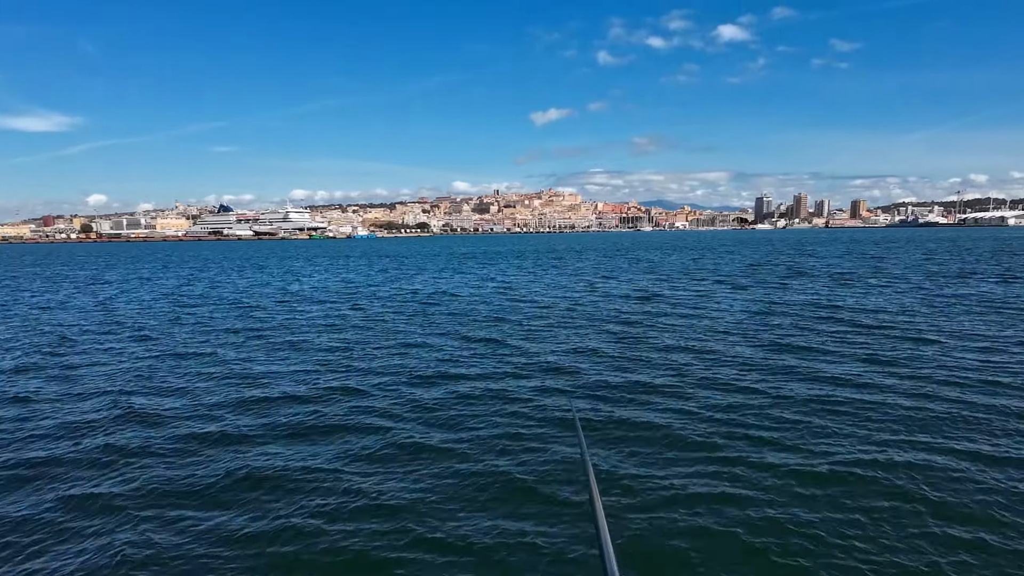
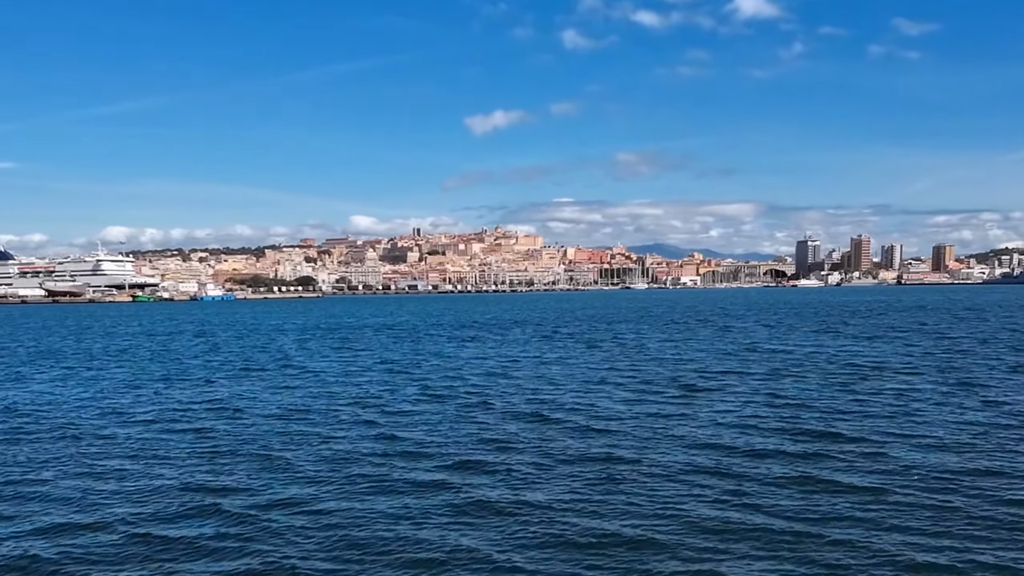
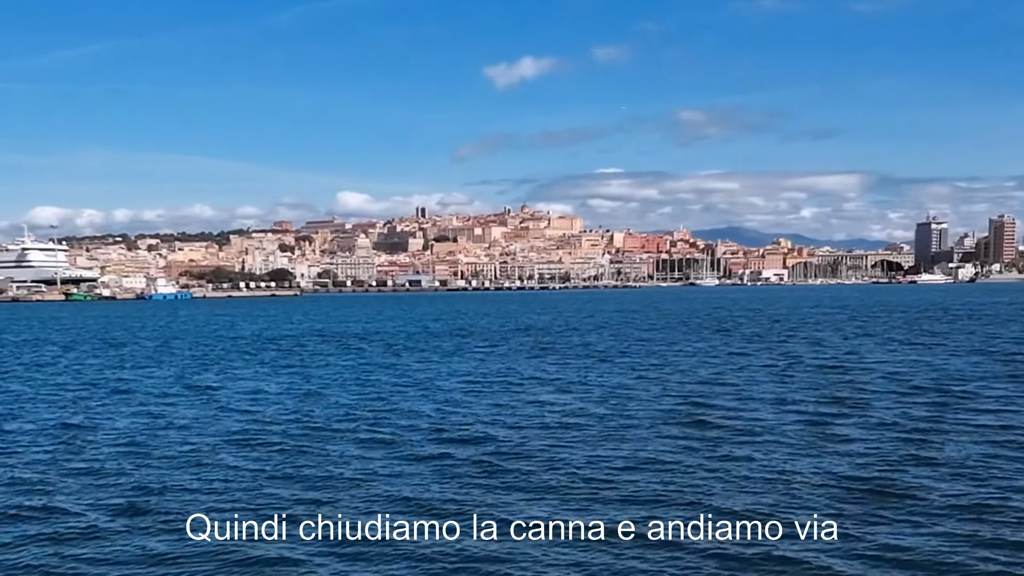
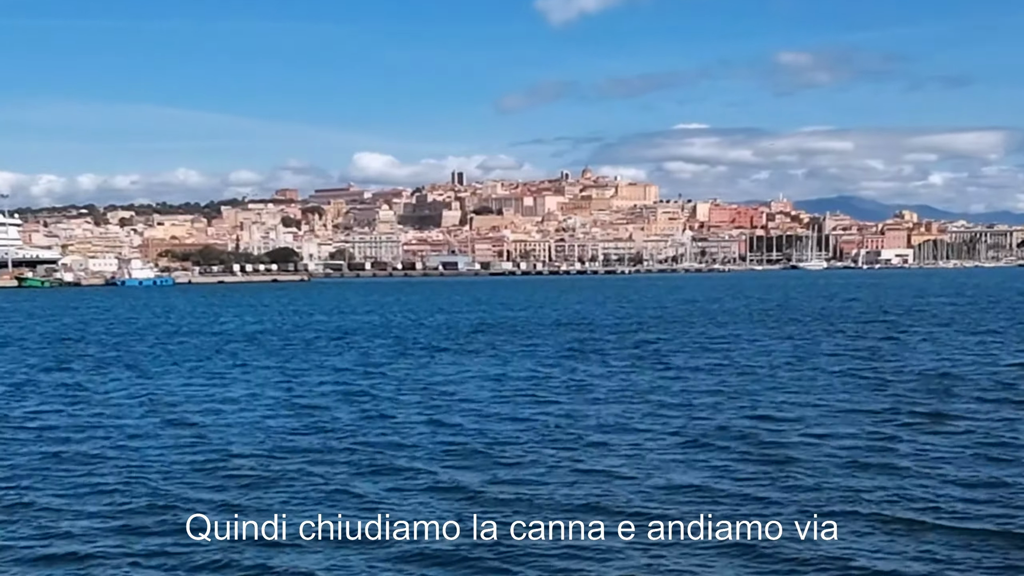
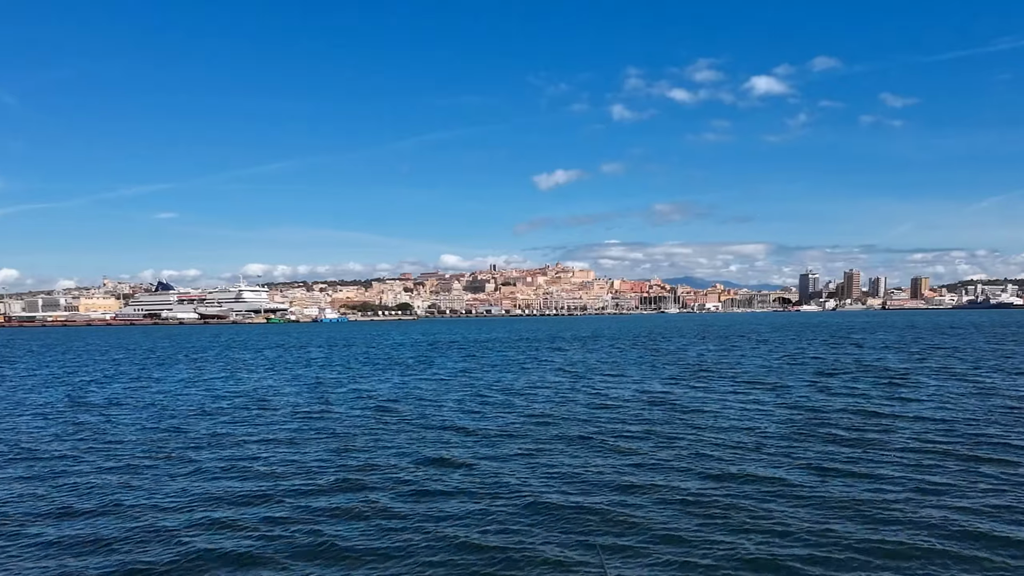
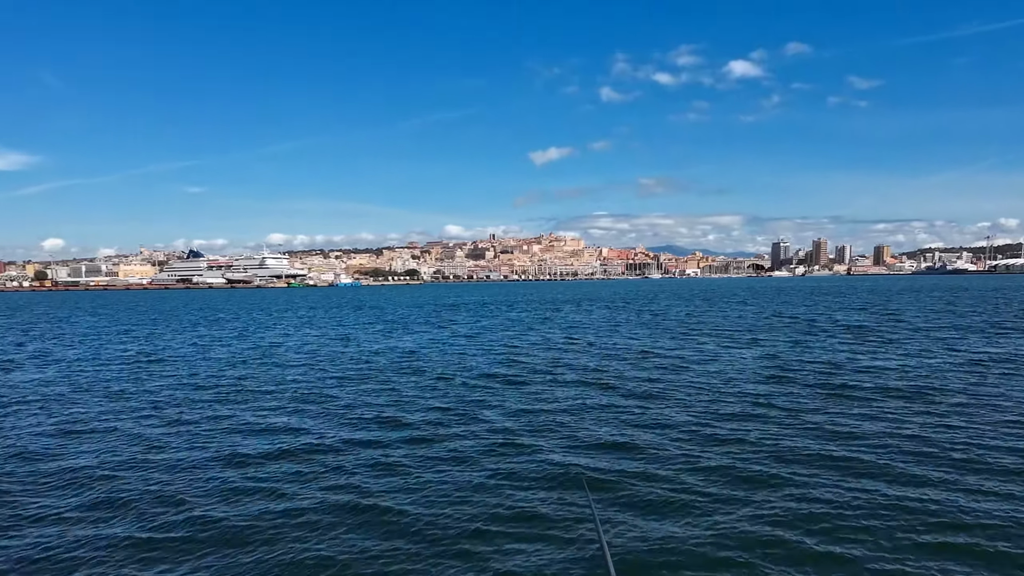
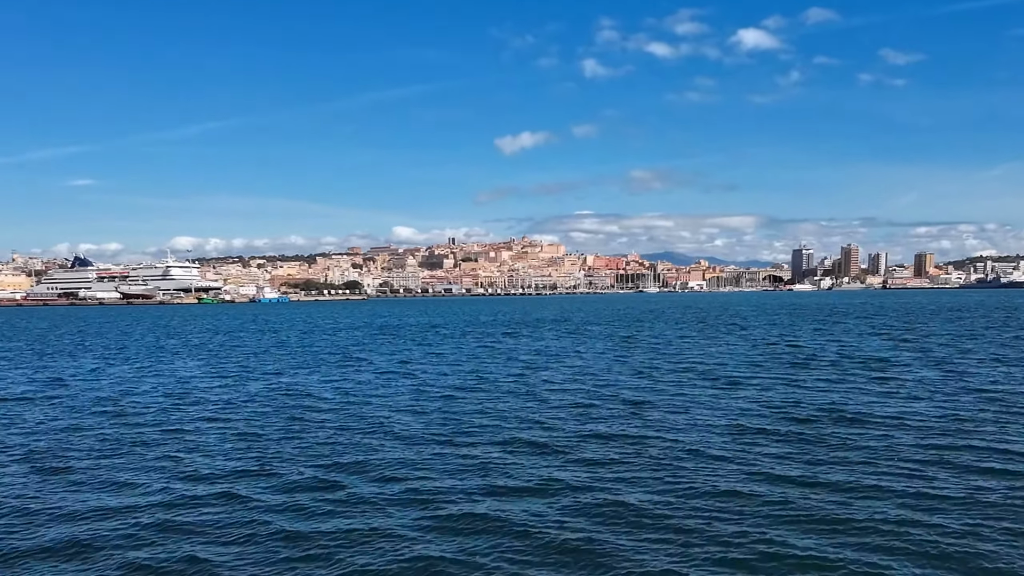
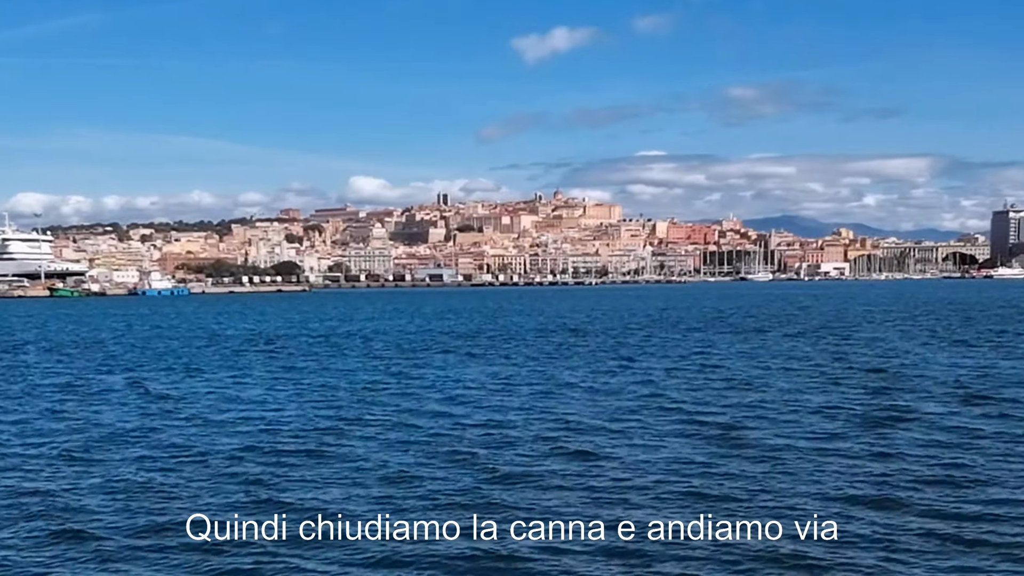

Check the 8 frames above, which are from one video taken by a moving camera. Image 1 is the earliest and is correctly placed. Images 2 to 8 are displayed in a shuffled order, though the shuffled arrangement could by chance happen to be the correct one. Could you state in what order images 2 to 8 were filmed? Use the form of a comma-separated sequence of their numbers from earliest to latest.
6, 5, 7, 2, 3, 8, 4
